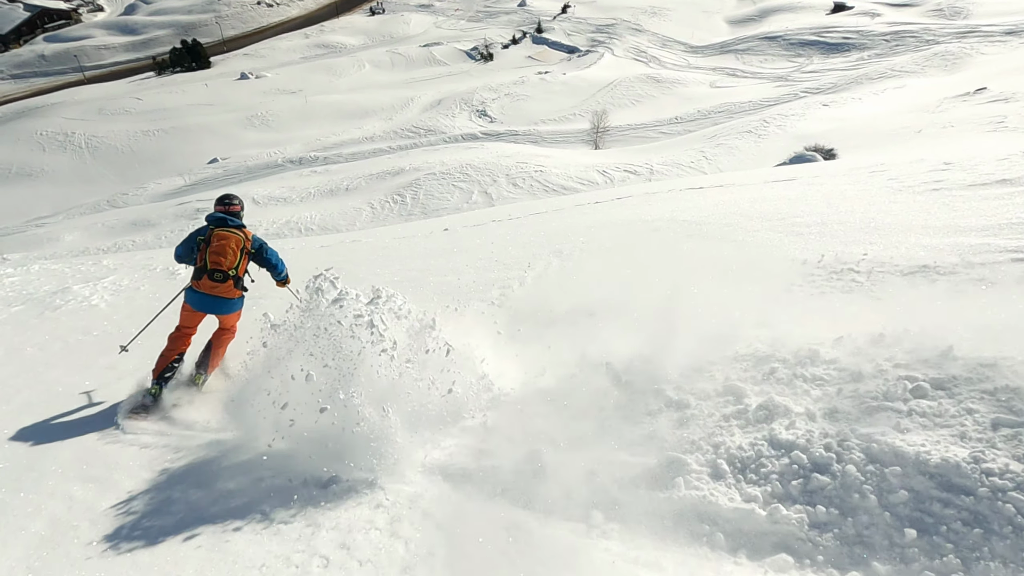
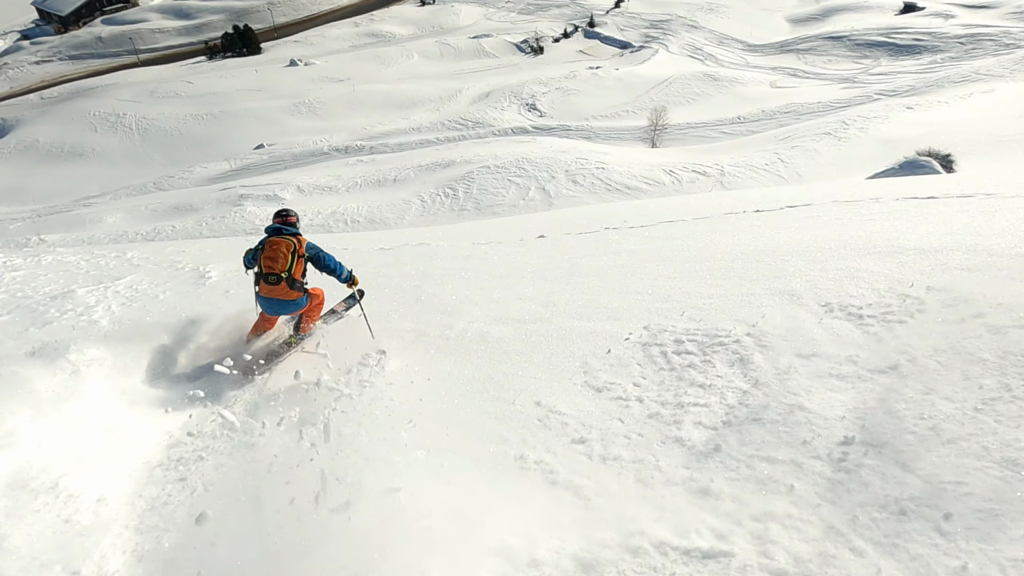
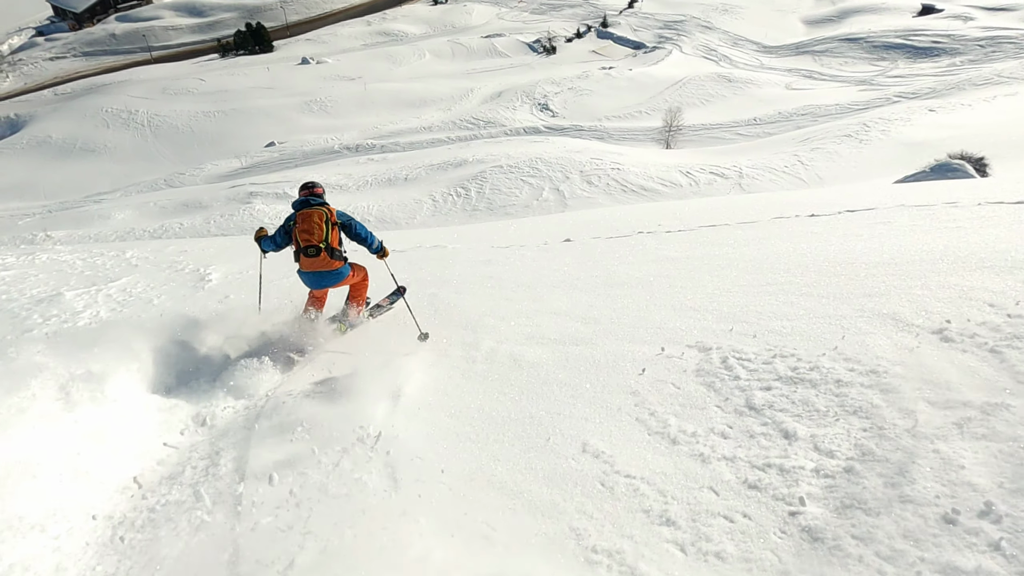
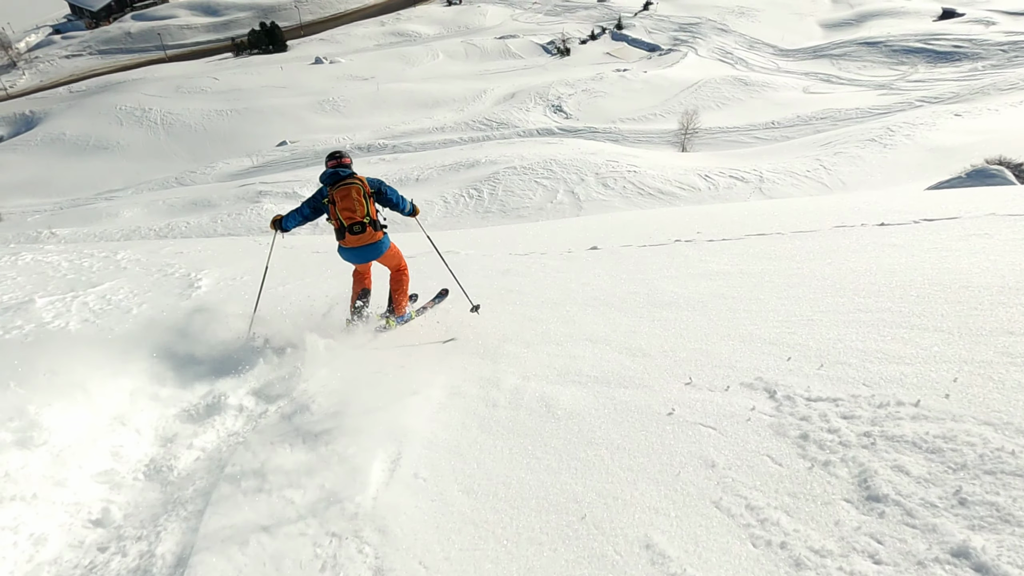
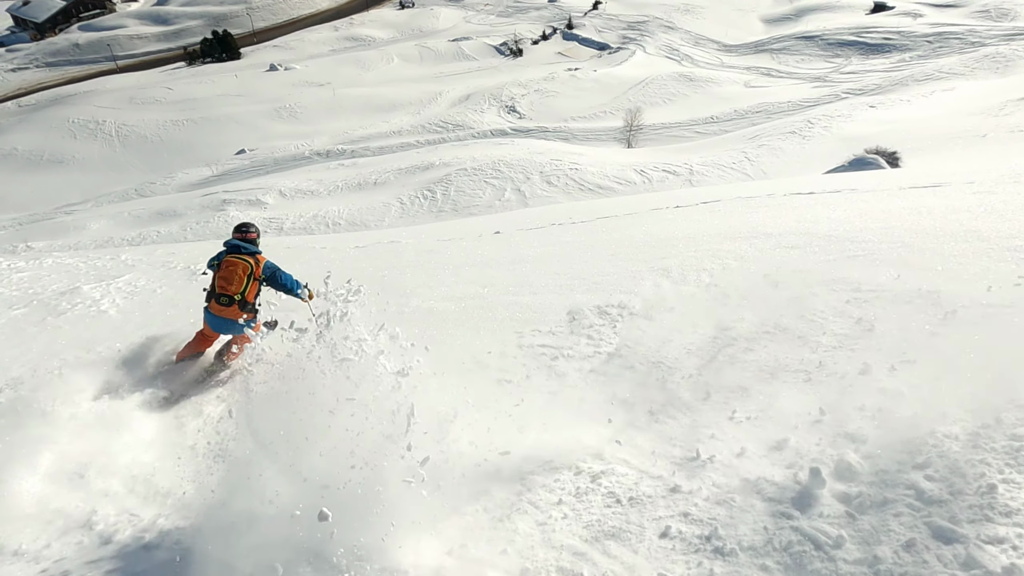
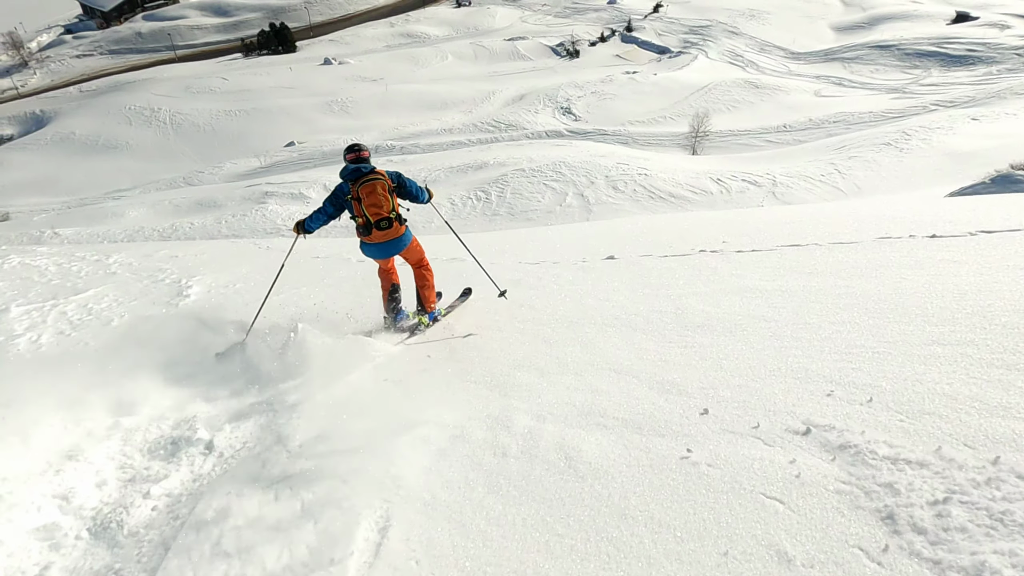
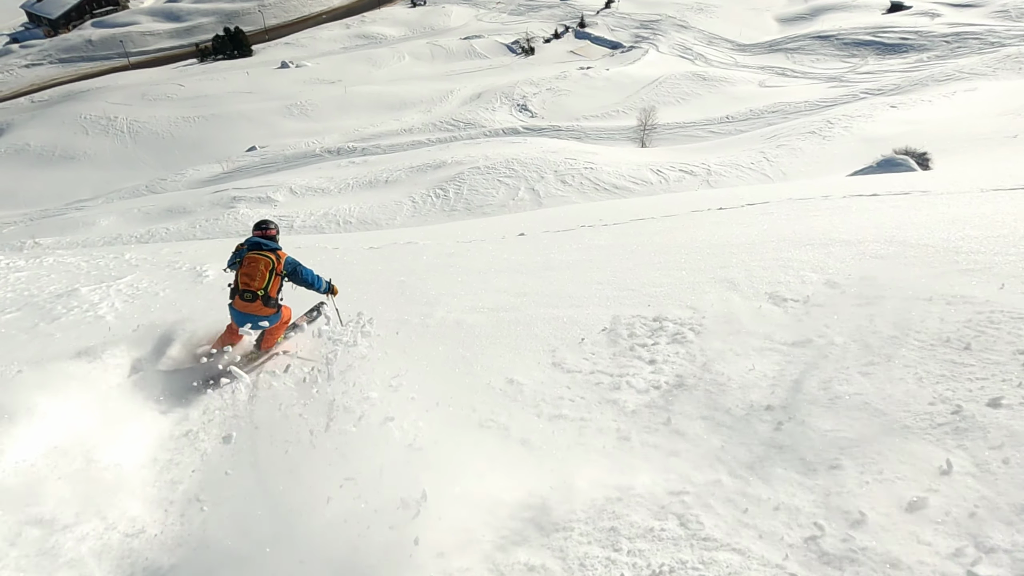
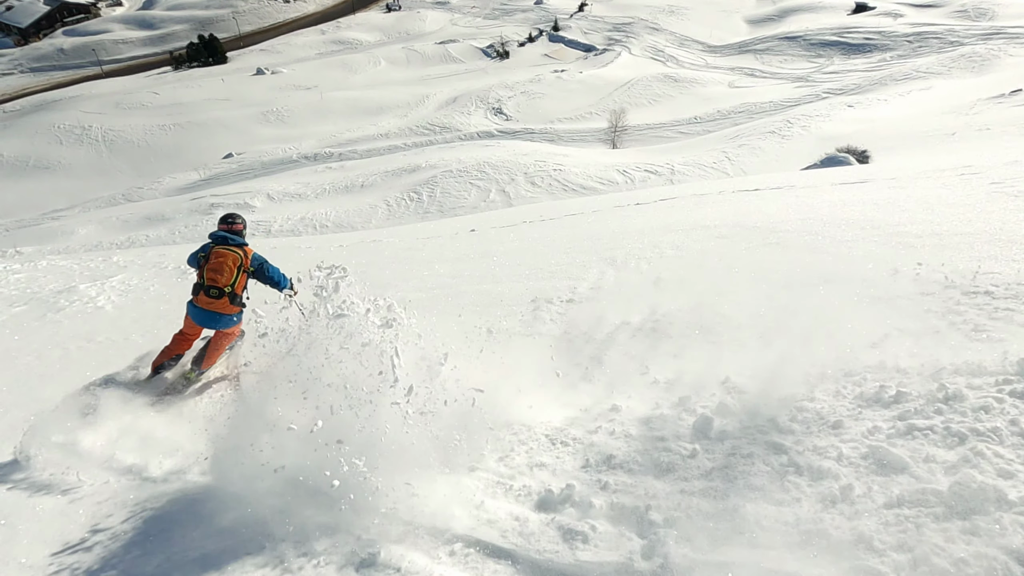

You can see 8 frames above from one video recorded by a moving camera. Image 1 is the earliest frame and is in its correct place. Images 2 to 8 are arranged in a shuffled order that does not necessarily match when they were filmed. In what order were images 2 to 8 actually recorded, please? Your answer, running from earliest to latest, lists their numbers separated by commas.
8, 5, 7, 2, 3, 4, 6
